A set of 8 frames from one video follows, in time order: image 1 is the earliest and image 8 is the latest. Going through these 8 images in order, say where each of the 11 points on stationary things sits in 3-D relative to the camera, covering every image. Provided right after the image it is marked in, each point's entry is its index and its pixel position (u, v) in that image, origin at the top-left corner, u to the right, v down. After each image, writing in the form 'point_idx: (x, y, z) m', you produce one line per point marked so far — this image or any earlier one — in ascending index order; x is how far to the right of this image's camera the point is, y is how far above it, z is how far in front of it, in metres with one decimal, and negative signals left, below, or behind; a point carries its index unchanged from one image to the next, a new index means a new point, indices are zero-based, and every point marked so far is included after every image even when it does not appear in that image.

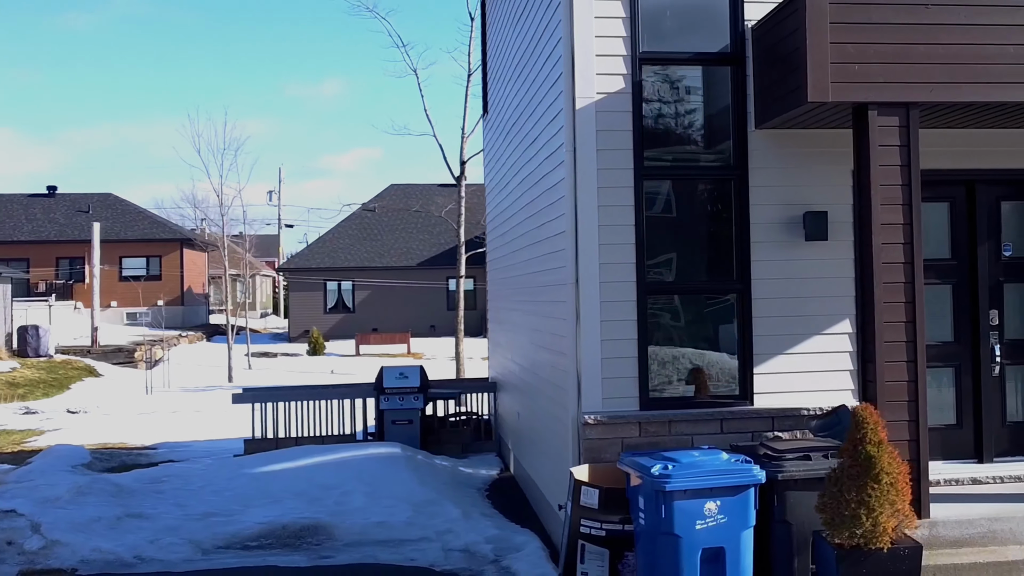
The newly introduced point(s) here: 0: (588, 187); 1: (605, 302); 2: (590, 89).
0: (+0.3, +0.4, +4.8) m
1: (+0.3, 0.0, +4.8) m
2: (+0.3, +0.7, +4.8) m
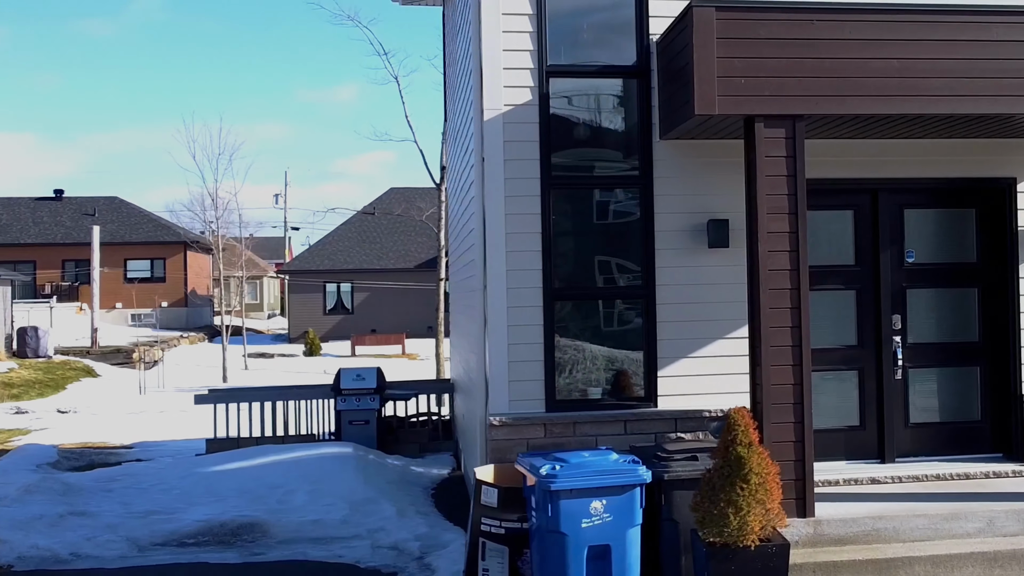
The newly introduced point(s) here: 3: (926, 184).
0: (-0.1, +0.3, +4.9) m
1: (0.0, -0.1, +5.0) m
2: (-0.1, +0.7, +5.0) m
3: (+1.6, +0.4, +5.3) m
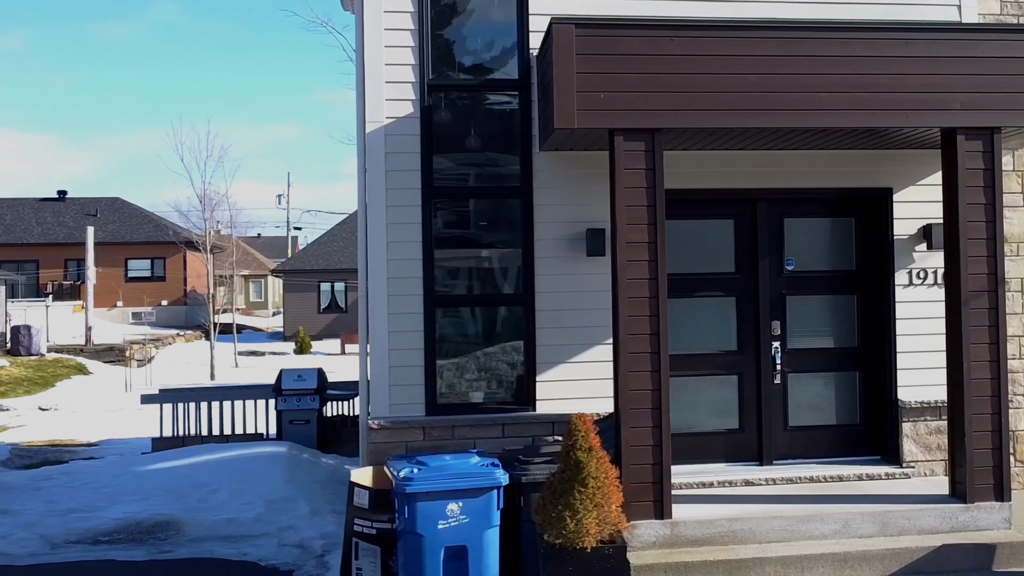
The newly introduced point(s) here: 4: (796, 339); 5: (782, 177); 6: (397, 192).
0: (-0.5, +0.3, +5.1) m
1: (-0.4, -0.1, +5.1) m
2: (-0.5, +0.6, +5.1) m
3: (+1.1, +0.4, +5.5) m
4: (+1.1, -0.2, +5.5) m
5: (+1.1, +0.4, +5.4) m
6: (-0.4, +0.4, +5.1) m
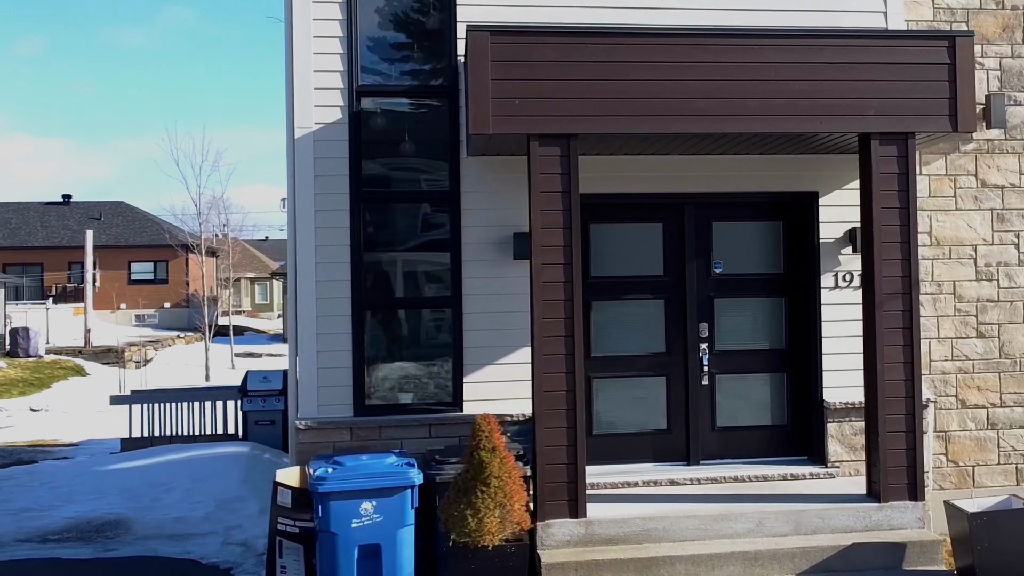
0: (-0.8, +0.3, +5.2) m
1: (-0.7, -0.1, +5.2) m
2: (-0.8, +0.6, +5.2) m
3: (+0.9, +0.4, +5.5) m
4: (+0.9, -0.2, +5.6) m
5: (+0.8, +0.4, +5.5) m
6: (-0.7, +0.4, +5.2) m
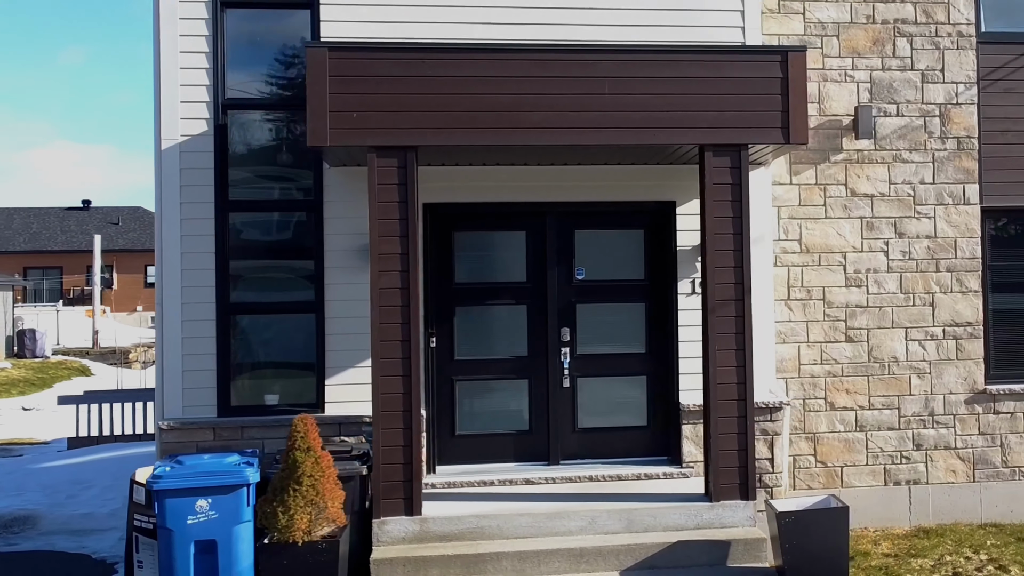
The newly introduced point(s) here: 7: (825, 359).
0: (-1.3, +0.3, +5.4) m
1: (-1.3, -0.1, +5.4) m
2: (-1.3, +0.6, +5.4) m
3: (+0.3, +0.3, +5.7) m
4: (+0.3, -0.2, +5.8) m
5: (+0.2, +0.4, +5.6) m
6: (-1.3, +0.3, +5.4) m
7: (+1.4, -0.3, +6.2) m
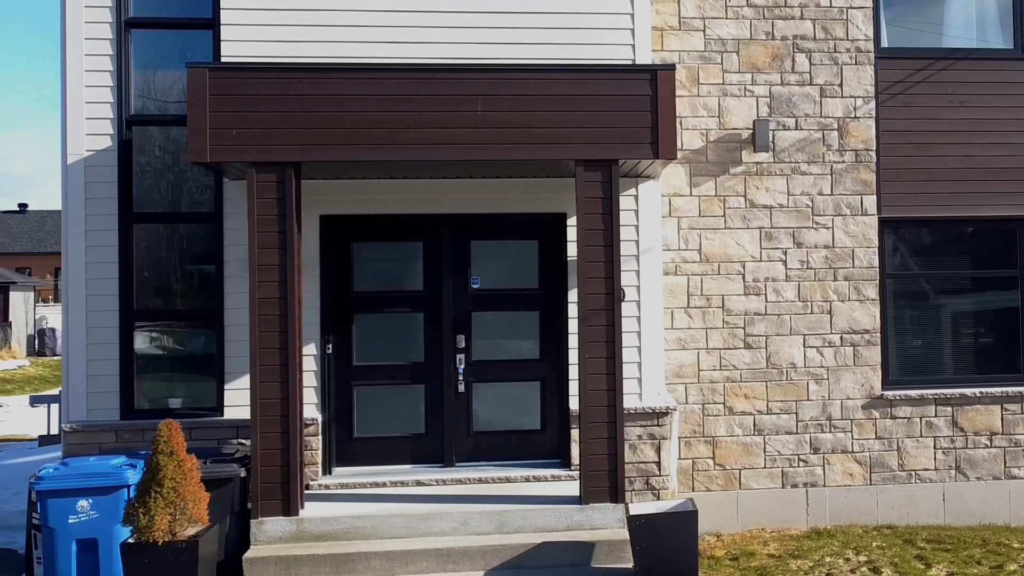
0: (-1.8, +0.2, +5.7) m
1: (-1.7, -0.2, +5.7) m
2: (-1.8, +0.6, +5.7) m
3: (-0.1, +0.3, +5.9) m
4: (-0.1, -0.3, +6.0) m
5: (-0.2, +0.4, +5.8) m
6: (-1.7, +0.3, +5.7) m
7: (+1.0, -0.4, +6.4) m
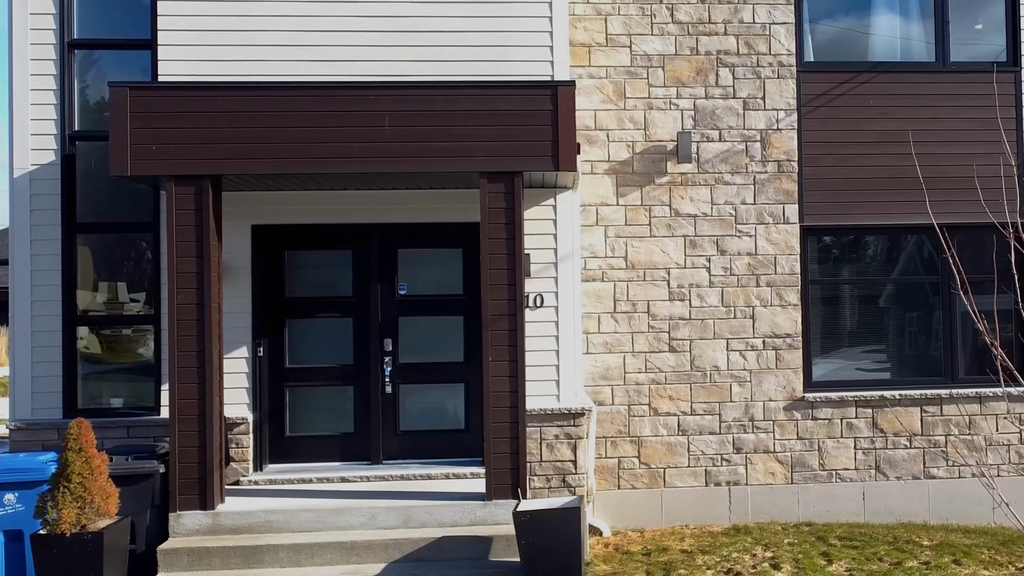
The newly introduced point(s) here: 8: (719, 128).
0: (-2.1, +0.2, +6.0) m
1: (-2.1, -0.2, +6.0) m
2: (-2.1, +0.5, +6.0) m
3: (-0.5, +0.3, +6.2) m
4: (-0.5, -0.3, +6.3) m
5: (-0.6, +0.3, +6.1) m
6: (-2.1, +0.3, +6.1) m
7: (+0.7, -0.4, +6.7) m
8: (+1.0, +0.8, +6.7) m
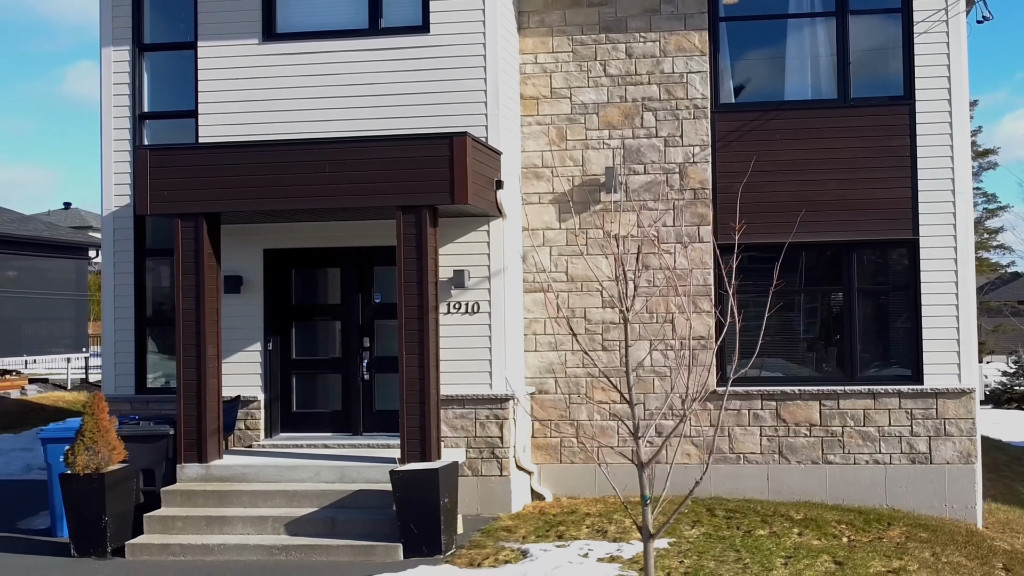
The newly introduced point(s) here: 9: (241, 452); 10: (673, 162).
0: (-2.4, +0.1, +8.2) m
1: (-2.4, -0.2, +8.2) m
2: (-2.4, +0.5, +8.2) m
3: (-0.8, +0.2, +7.9) m
4: (-0.7, -0.4, +8.0) m
5: (-0.9, +0.3, +7.9) m
6: (-2.3, +0.2, +8.2) m
7: (+0.4, -0.4, +8.0) m
8: (+0.8, +0.7, +7.9) m
9: (-1.5, -0.9, +7.7) m
10: (+0.9, +0.7, +7.9) m
